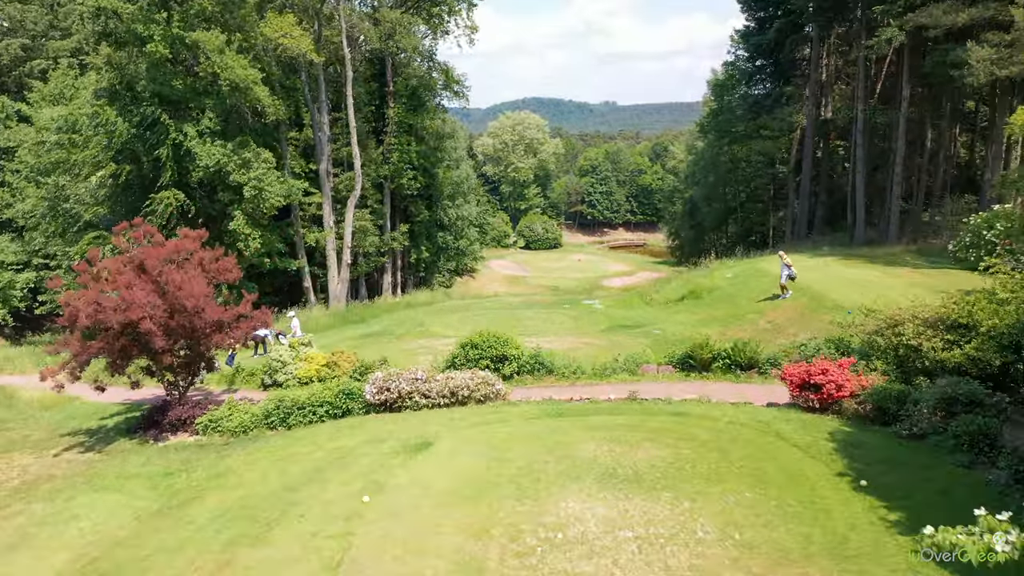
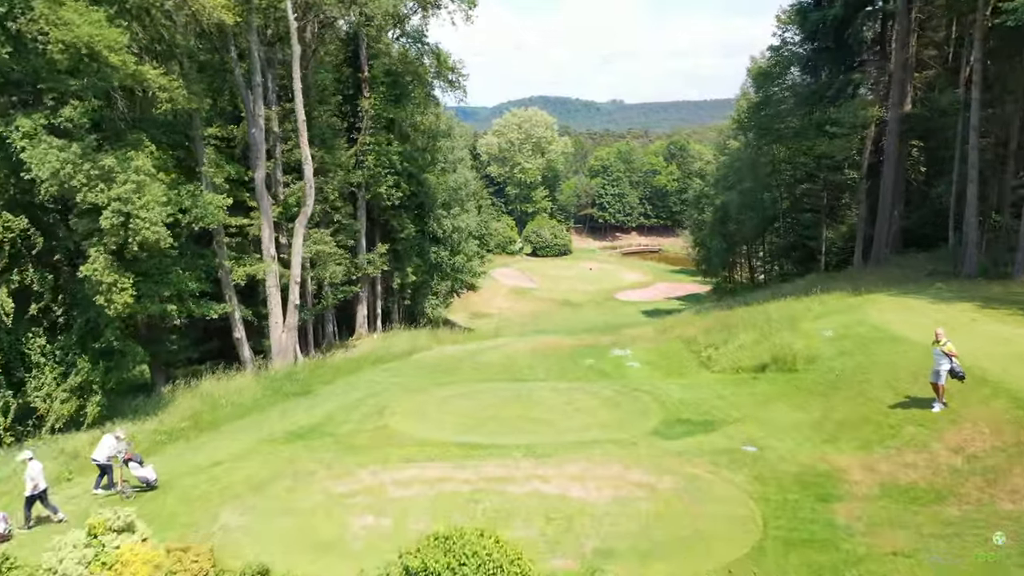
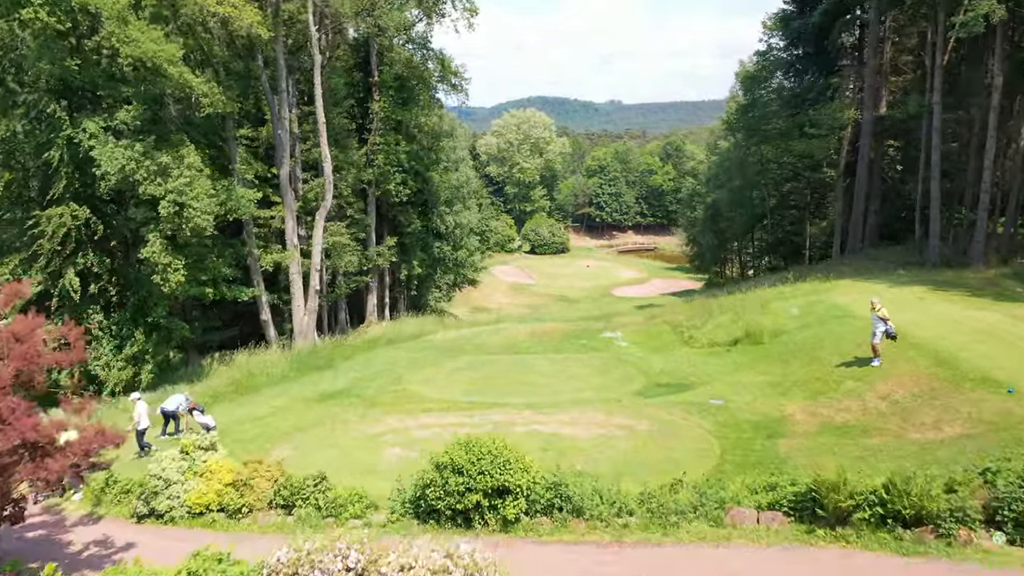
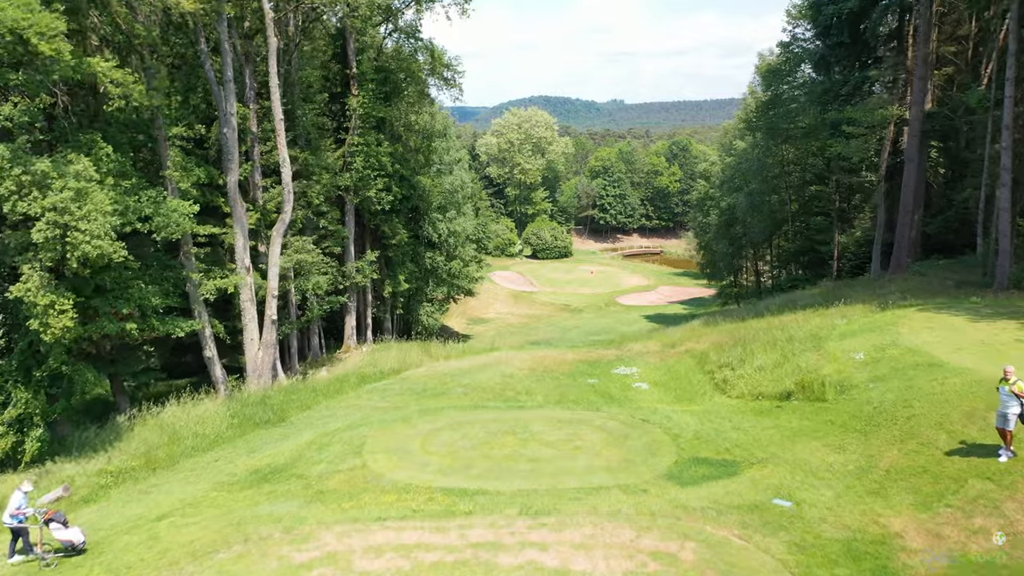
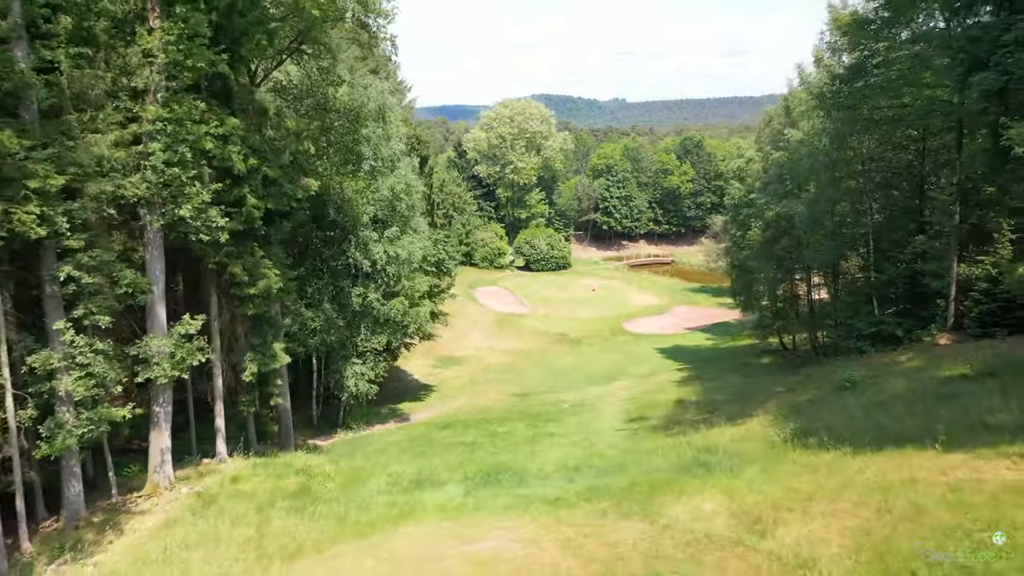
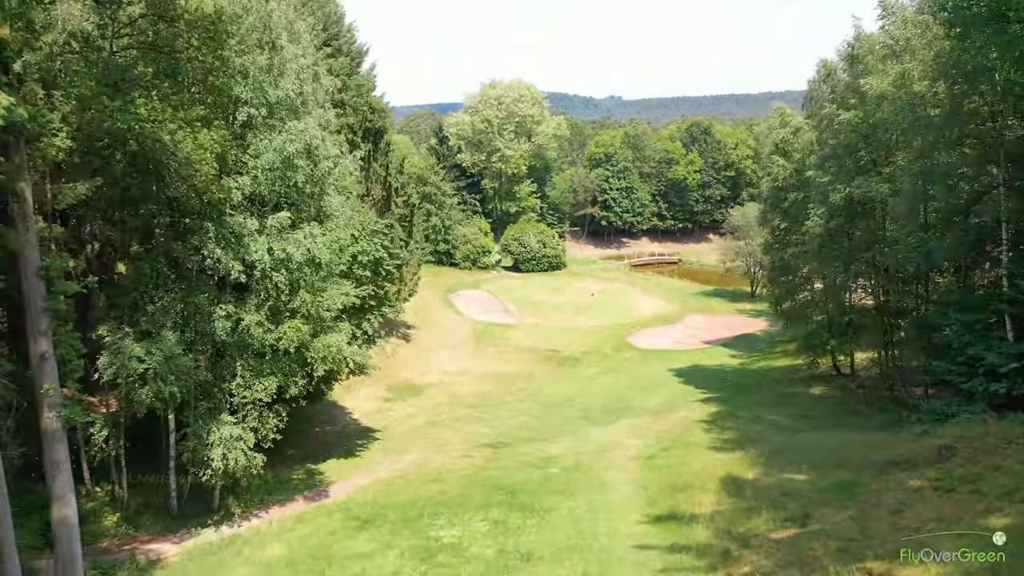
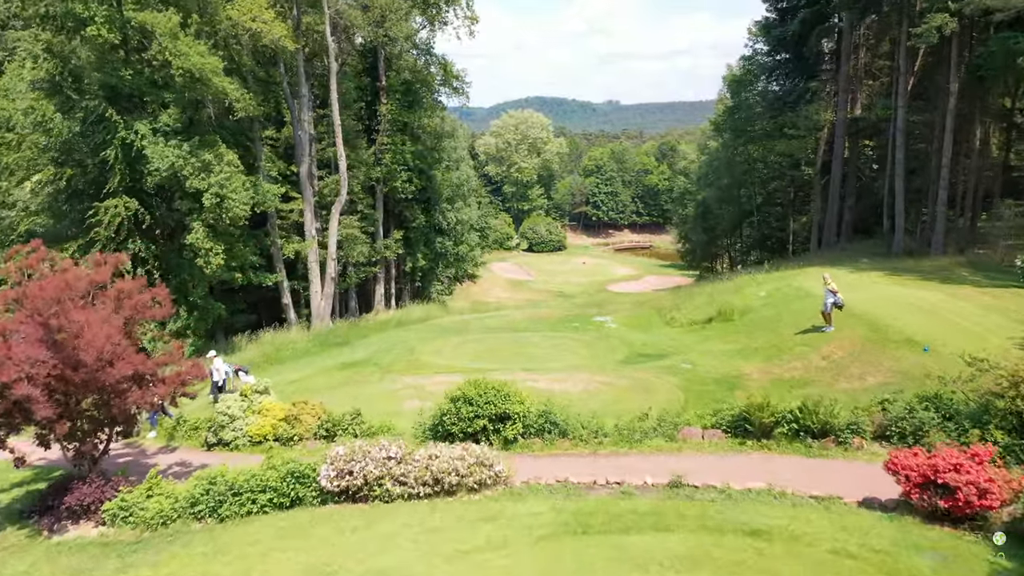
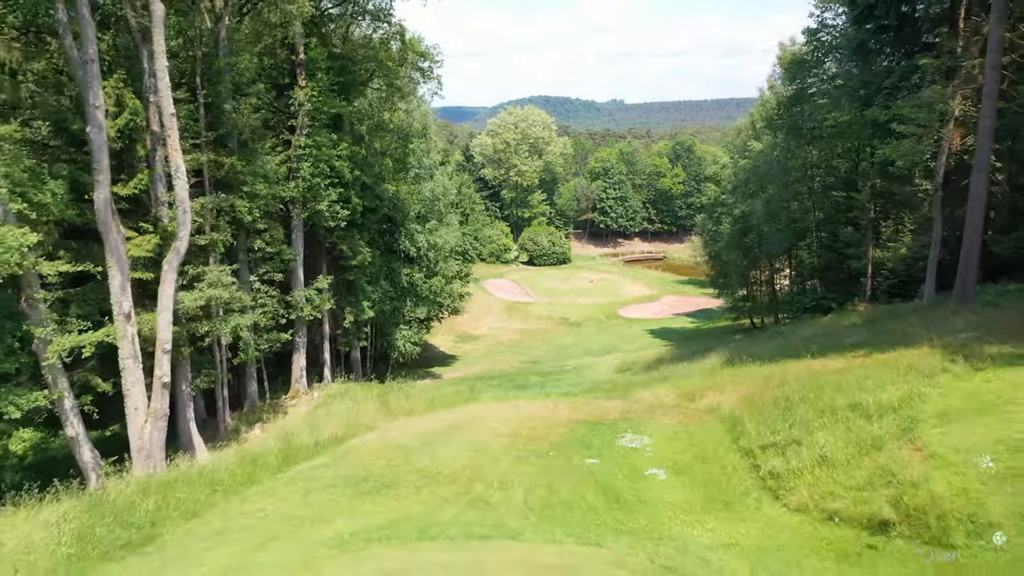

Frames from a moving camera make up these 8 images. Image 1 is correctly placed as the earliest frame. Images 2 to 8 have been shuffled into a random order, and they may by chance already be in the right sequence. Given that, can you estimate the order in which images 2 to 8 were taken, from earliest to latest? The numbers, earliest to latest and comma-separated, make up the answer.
7, 3, 2, 4, 8, 5, 6
